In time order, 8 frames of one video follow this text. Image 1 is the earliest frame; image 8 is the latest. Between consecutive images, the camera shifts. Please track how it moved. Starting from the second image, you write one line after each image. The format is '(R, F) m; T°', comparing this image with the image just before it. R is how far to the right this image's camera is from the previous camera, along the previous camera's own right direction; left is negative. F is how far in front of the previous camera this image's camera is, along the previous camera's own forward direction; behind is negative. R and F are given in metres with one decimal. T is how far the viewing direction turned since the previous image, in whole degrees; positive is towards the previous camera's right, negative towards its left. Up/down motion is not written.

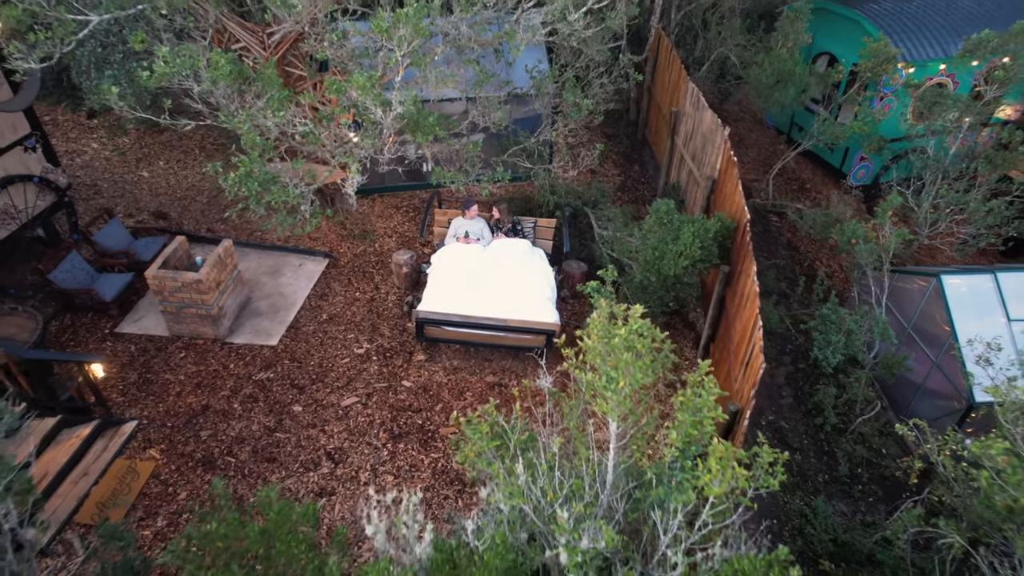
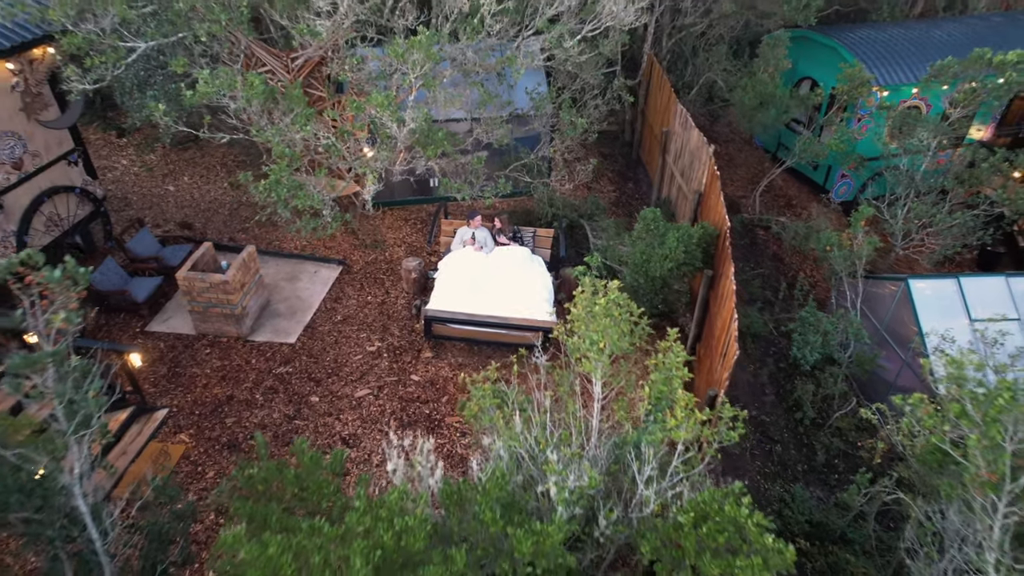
(0.0, -0.5) m; 0°
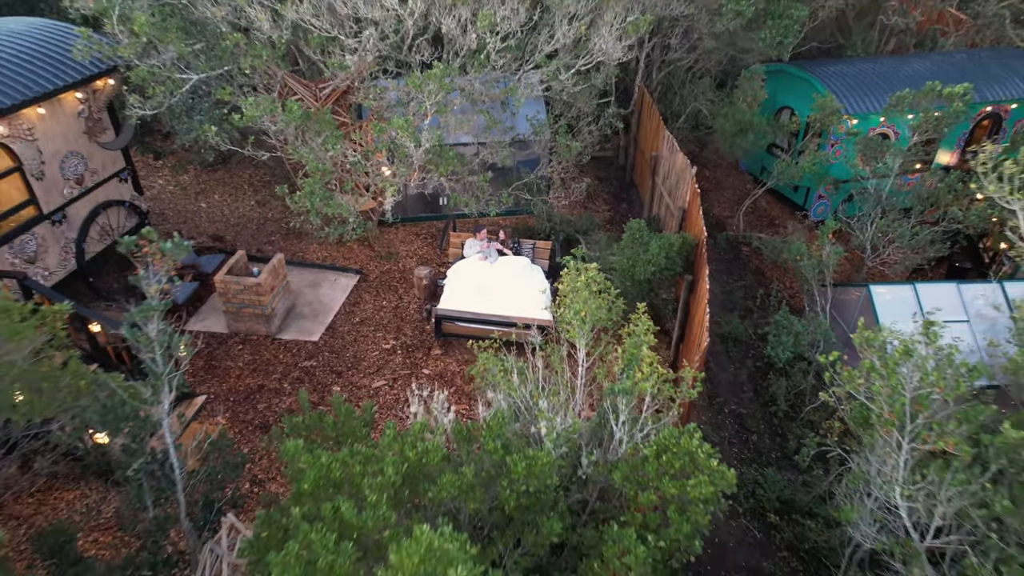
(0.0, -0.8) m; 0°
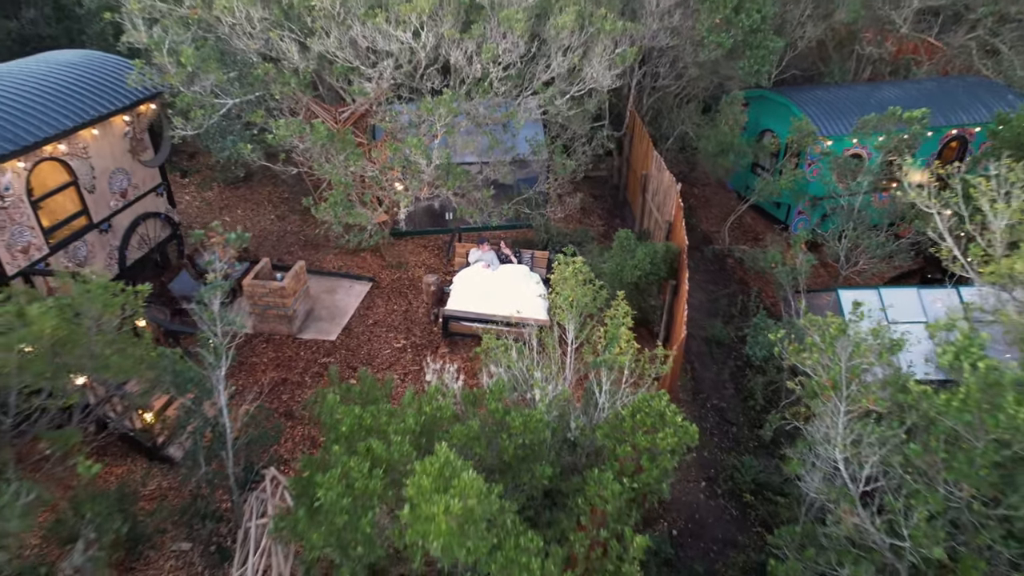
(0.0, -0.8) m; 0°
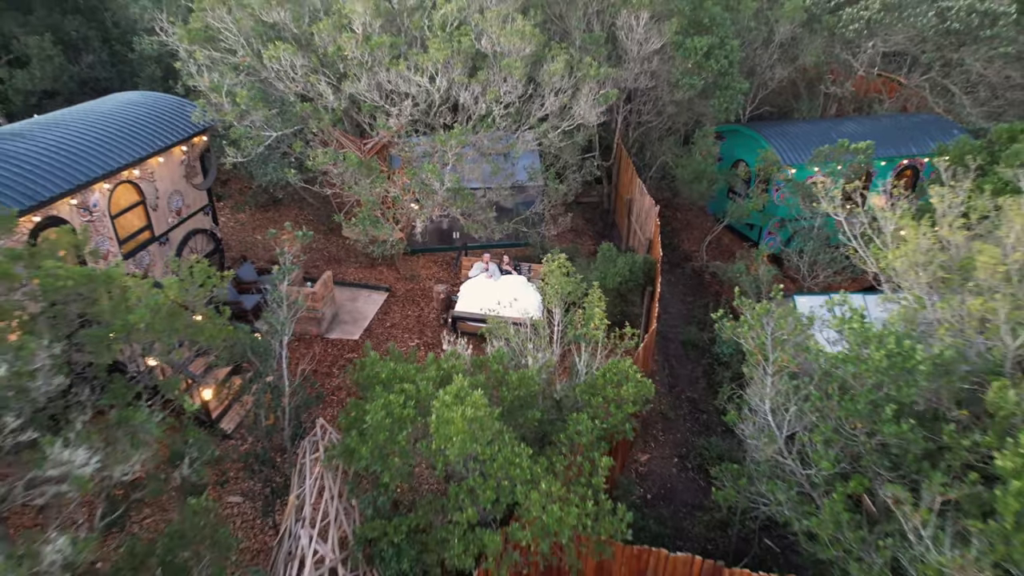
(0.0, -1.3) m; 0°
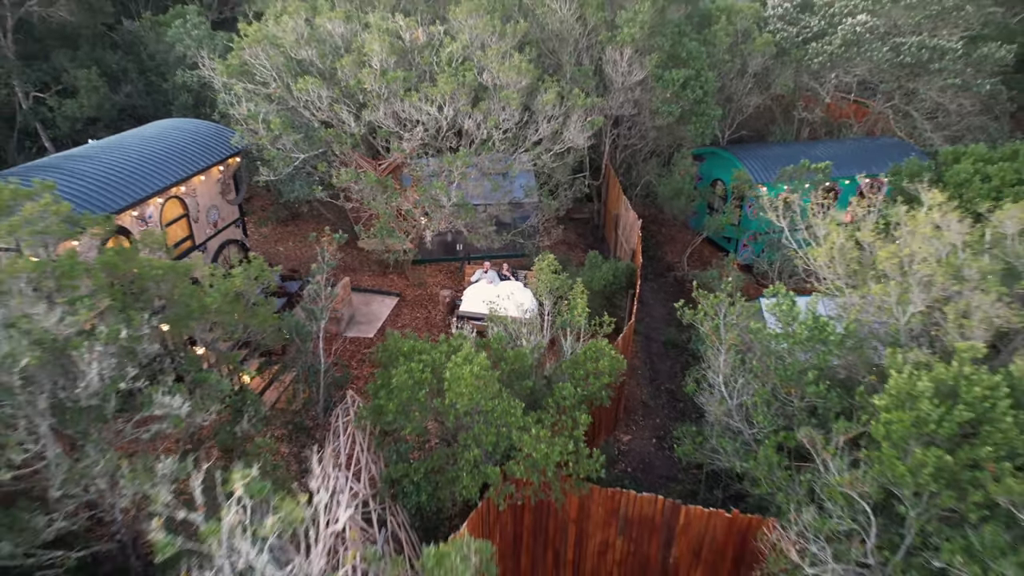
(0.0, -1.2) m; 0°
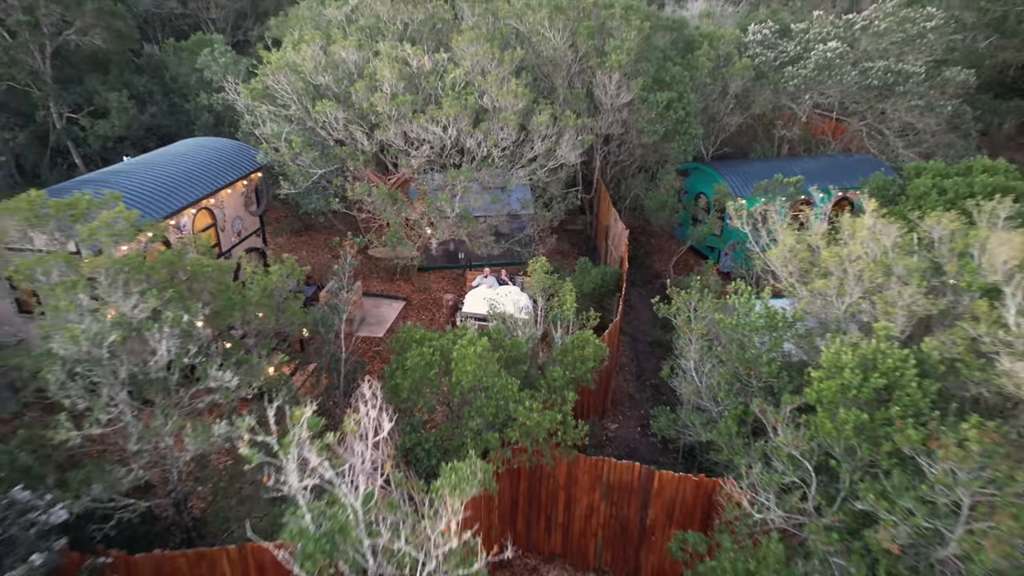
(0.0, -1.0) m; 0°
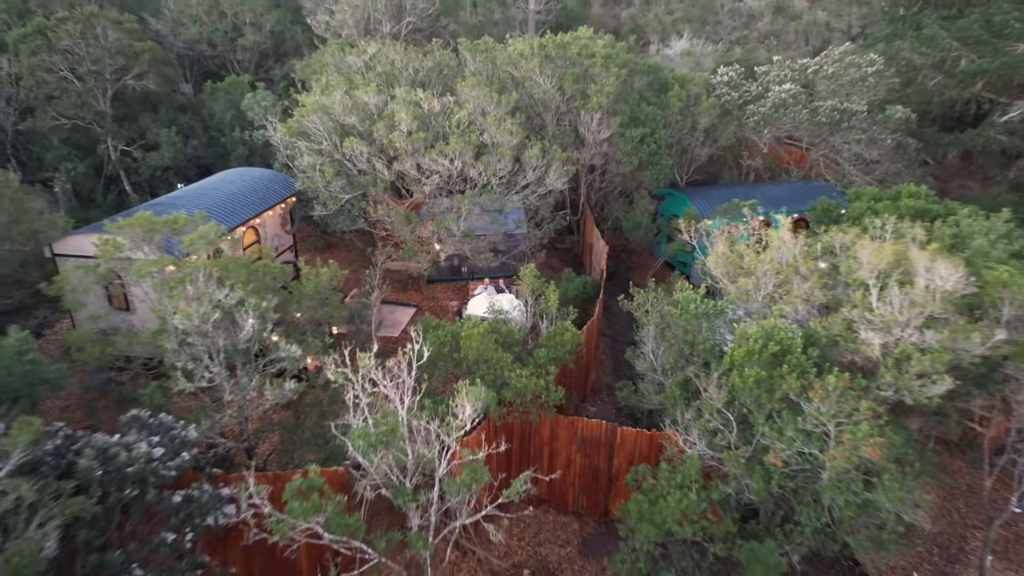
(+0.1, -2.1) m; 0°
